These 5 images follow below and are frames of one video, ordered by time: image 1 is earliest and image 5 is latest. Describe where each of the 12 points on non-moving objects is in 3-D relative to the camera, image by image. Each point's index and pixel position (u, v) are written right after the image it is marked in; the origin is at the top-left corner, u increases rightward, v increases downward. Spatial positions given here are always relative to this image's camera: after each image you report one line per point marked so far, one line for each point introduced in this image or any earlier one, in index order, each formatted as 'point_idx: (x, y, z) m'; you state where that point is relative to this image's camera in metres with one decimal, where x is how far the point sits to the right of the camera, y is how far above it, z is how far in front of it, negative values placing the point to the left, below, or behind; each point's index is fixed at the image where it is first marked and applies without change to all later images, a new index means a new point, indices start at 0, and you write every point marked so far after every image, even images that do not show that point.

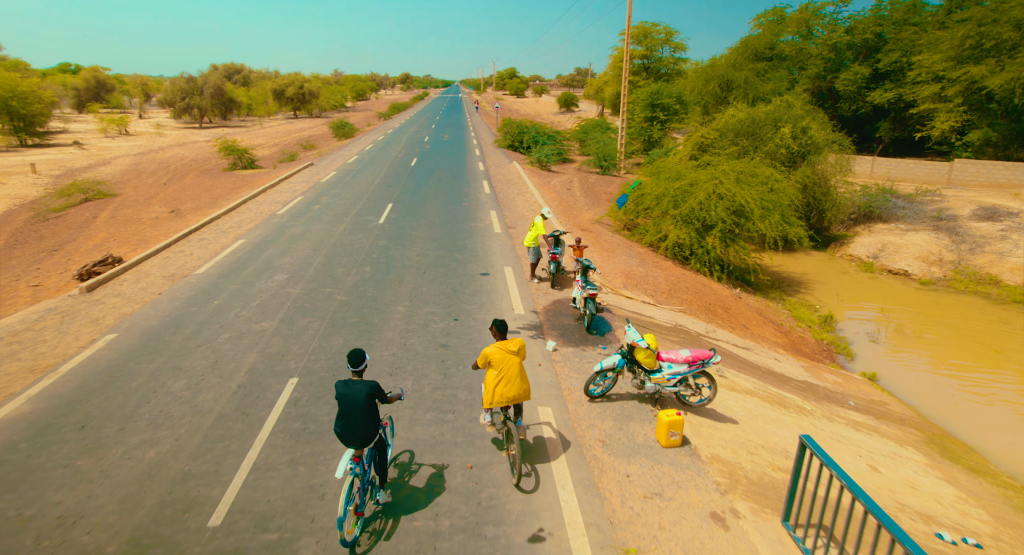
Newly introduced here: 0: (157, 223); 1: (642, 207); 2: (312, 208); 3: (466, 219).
0: (-9.7, +1.5, +12.8) m
1: (+3.9, +2.1, +14.0) m
2: (-6.1, +2.1, +14.3) m
3: (-1.3, +1.6, +13.5) m
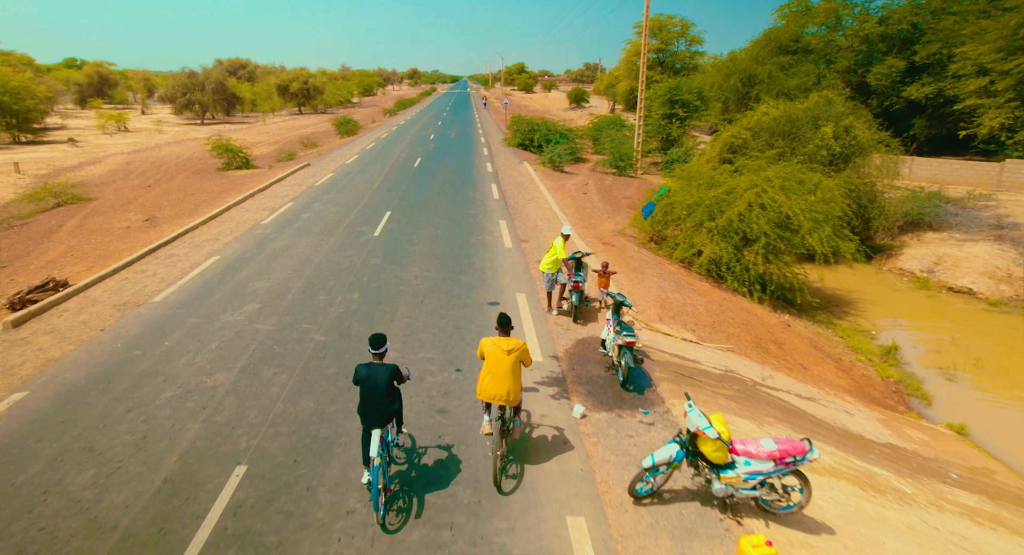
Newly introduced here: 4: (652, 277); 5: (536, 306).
0: (-9.4, +1.1, +11.5) m
1: (+4.2, +1.6, +12.4) m
2: (-5.8, +1.6, +12.8) m
3: (-1.0, +1.2, +12.0) m
4: (+2.9, 0.0, +9.9) m
5: (+0.4, -0.5, +8.2) m
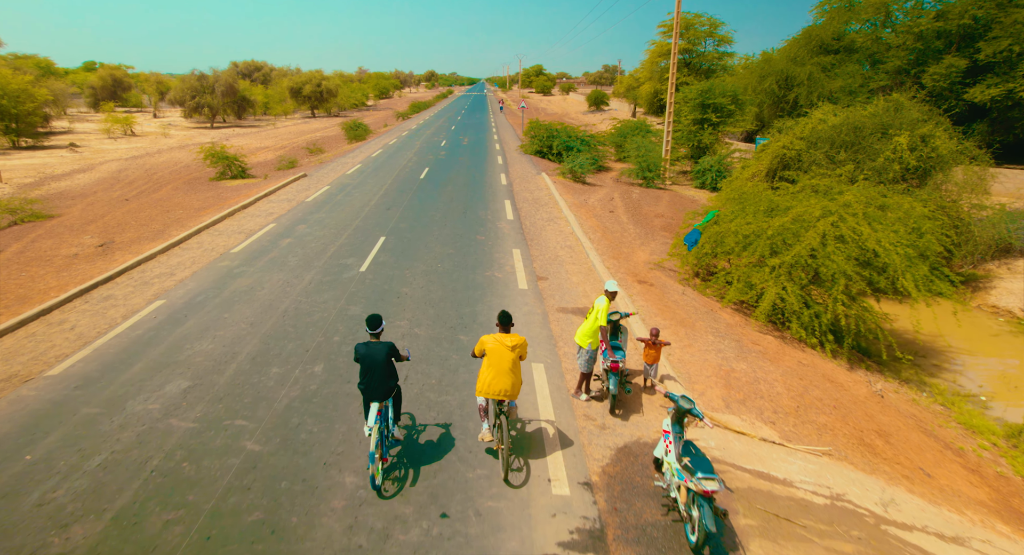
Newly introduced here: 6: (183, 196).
0: (-9.1, +0.3, +9.7) m
1: (+4.5, +0.6, +10.2) m
2: (-5.4, +0.8, +10.9) m
3: (-0.6, +0.3, +9.9) m
4: (+3.2, -0.9, +7.7) m
5: (+0.6, -1.4, +6.1) m
6: (-11.9, +3.0, +17.0) m
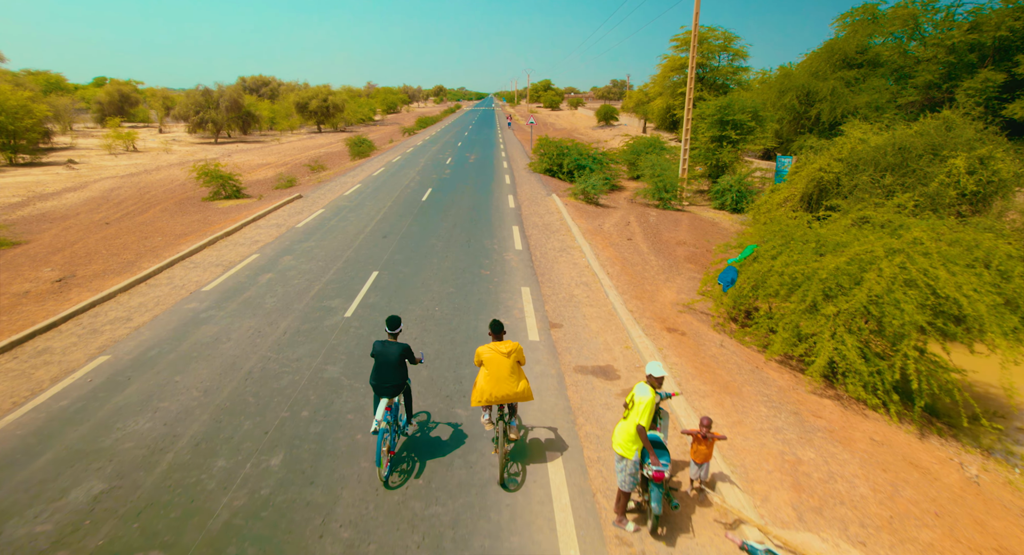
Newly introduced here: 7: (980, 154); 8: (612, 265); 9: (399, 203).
0: (-8.9, -0.5, +8.5) m
1: (+4.7, -0.2, +8.8) m
2: (-5.2, 0.0, +9.7) m
3: (-0.5, -0.6, +8.6) m
4: (+3.3, -1.7, +6.3) m
5: (+0.7, -2.1, +4.7) m
6: (-11.6, +2.0, +15.9) m
7: (+11.5, +3.0, +11.6) m
8: (+2.4, +0.3, +11.4) m
9: (-4.0, +2.6, +16.5) m
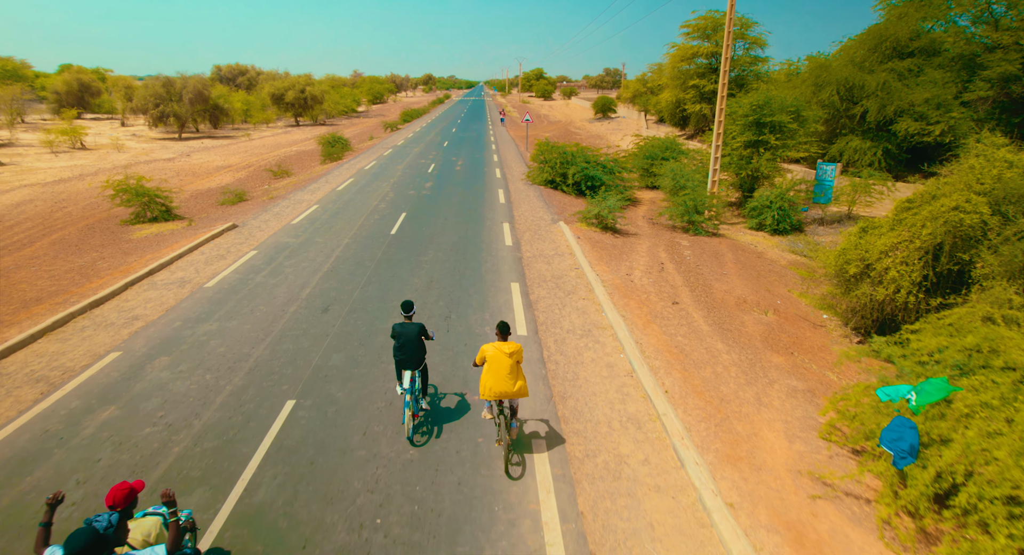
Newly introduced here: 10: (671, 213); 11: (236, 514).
0: (-8.8, -2.3, +4.3) m
1: (+4.8, -2.0, +4.9) m
2: (-5.2, -1.8, +5.6) m
3: (-0.4, -2.3, +4.6) m
4: (+3.4, -3.6, +2.4) m
5: (+0.8, -4.0, +0.8) m
6: (-11.6, +0.3, +11.7) m
7: (+11.6, +1.3, +7.7) m
8: (+2.4, -1.4, +7.4) m
9: (-4.0, +1.0, +12.3) m
10: (+6.1, +2.4, +17.7) m
11: (-2.7, -2.3, +4.5) m
